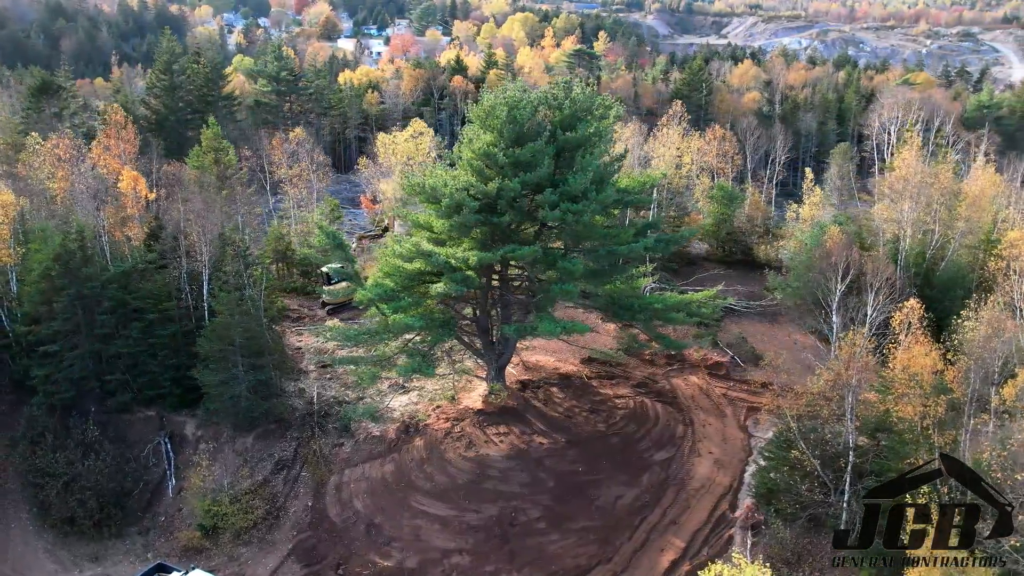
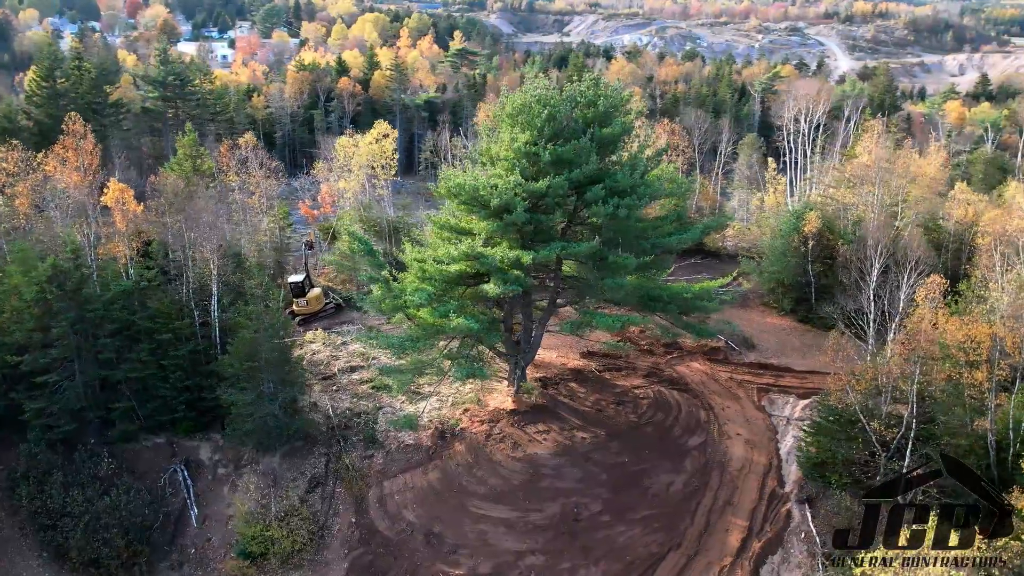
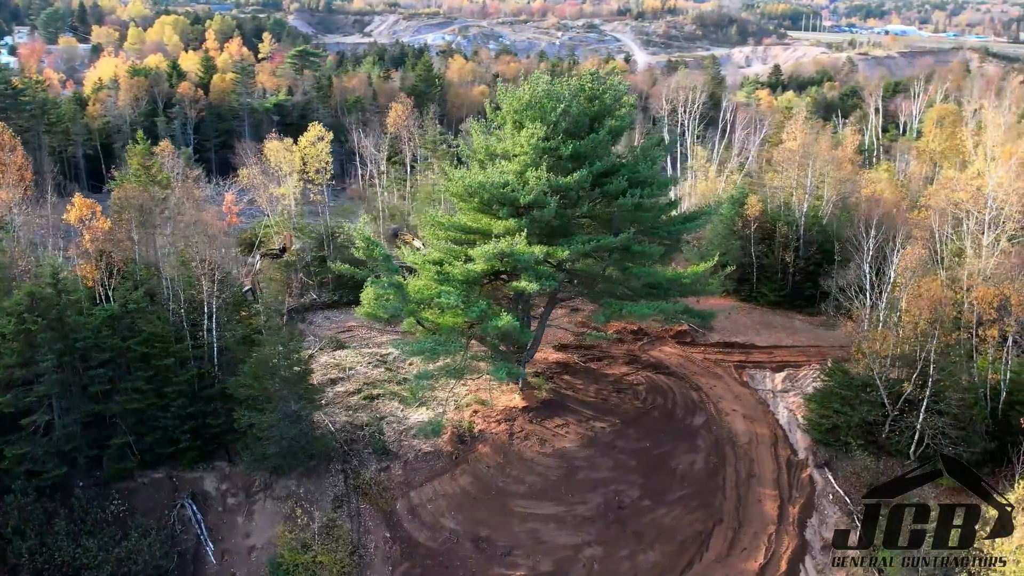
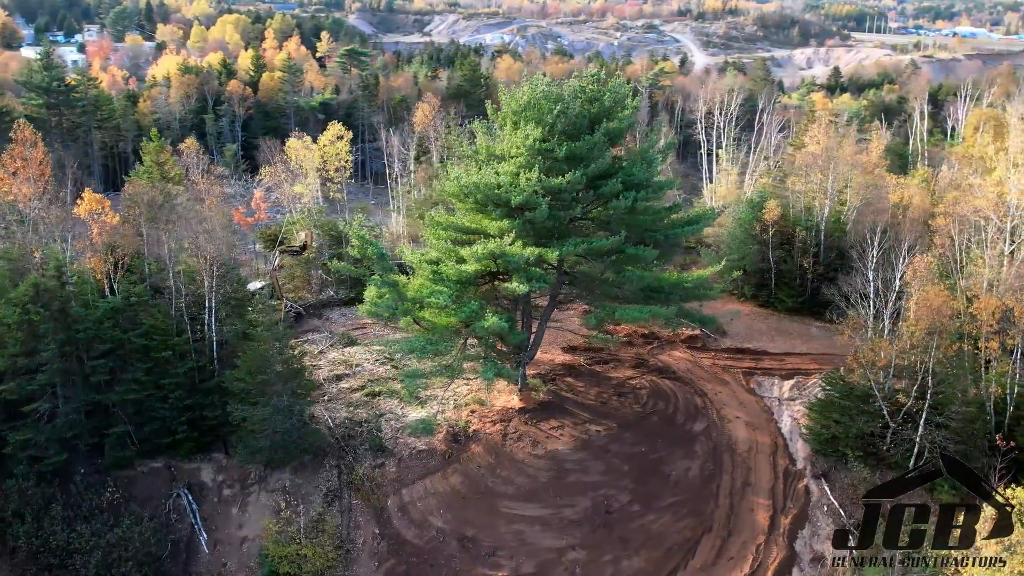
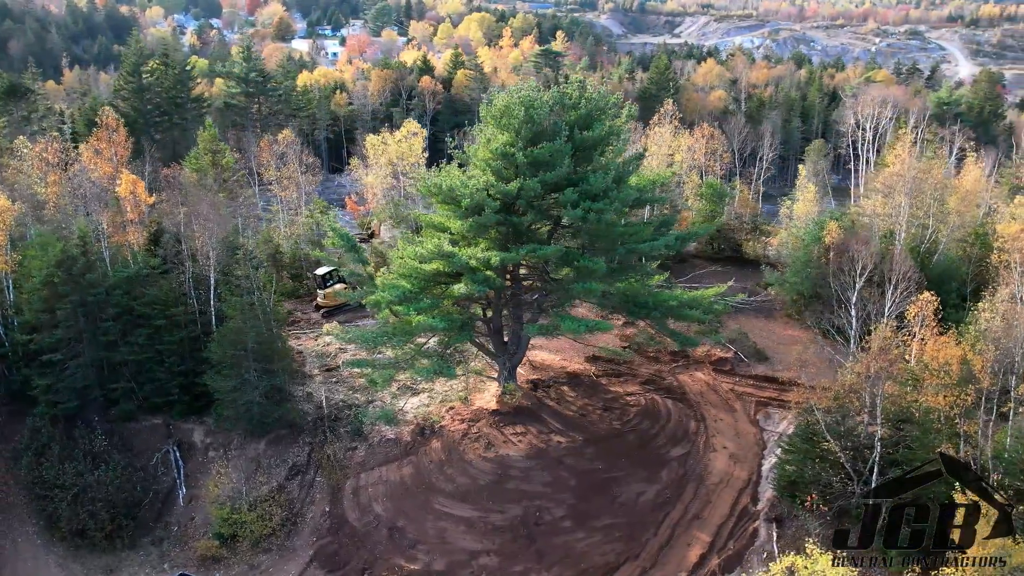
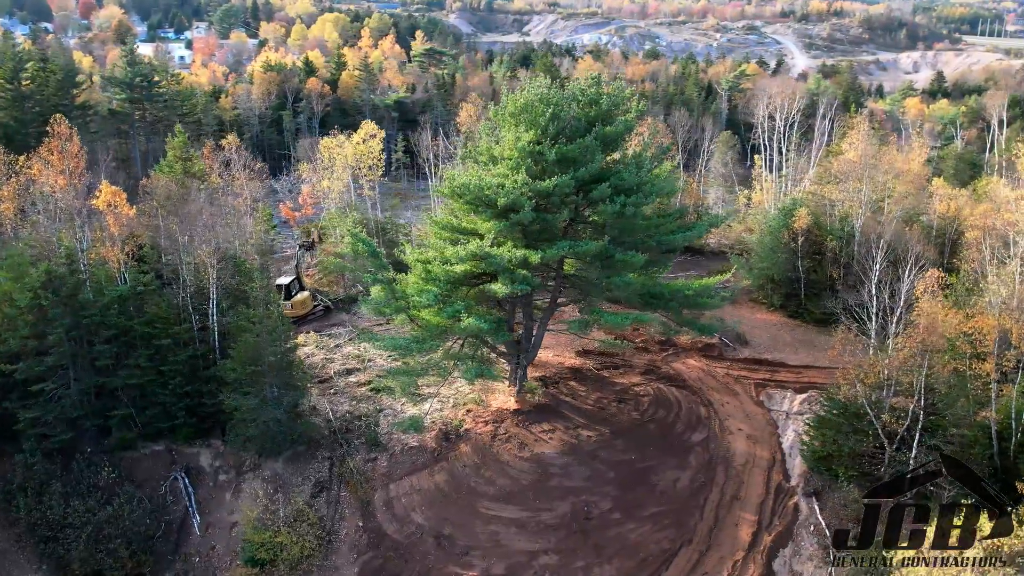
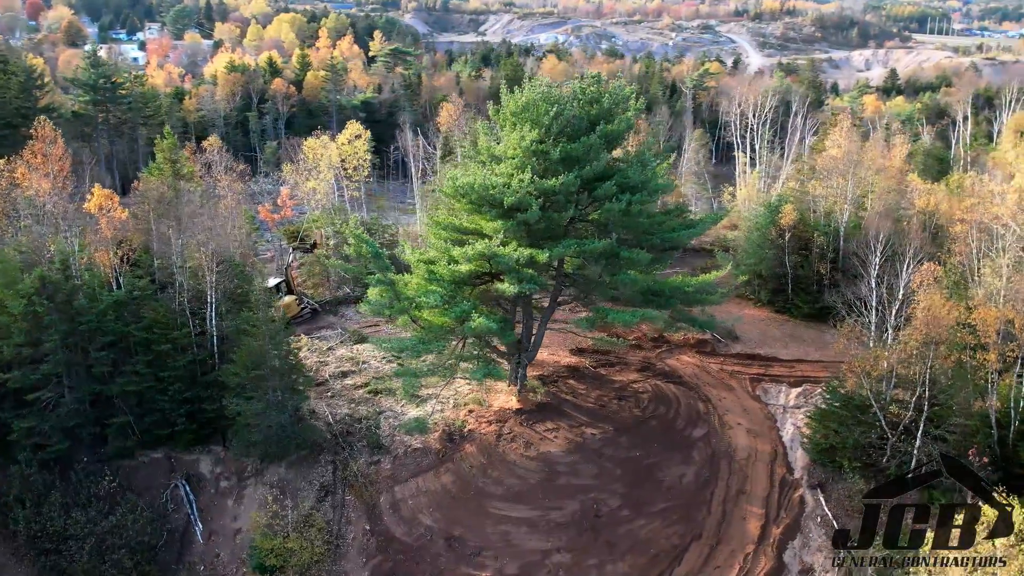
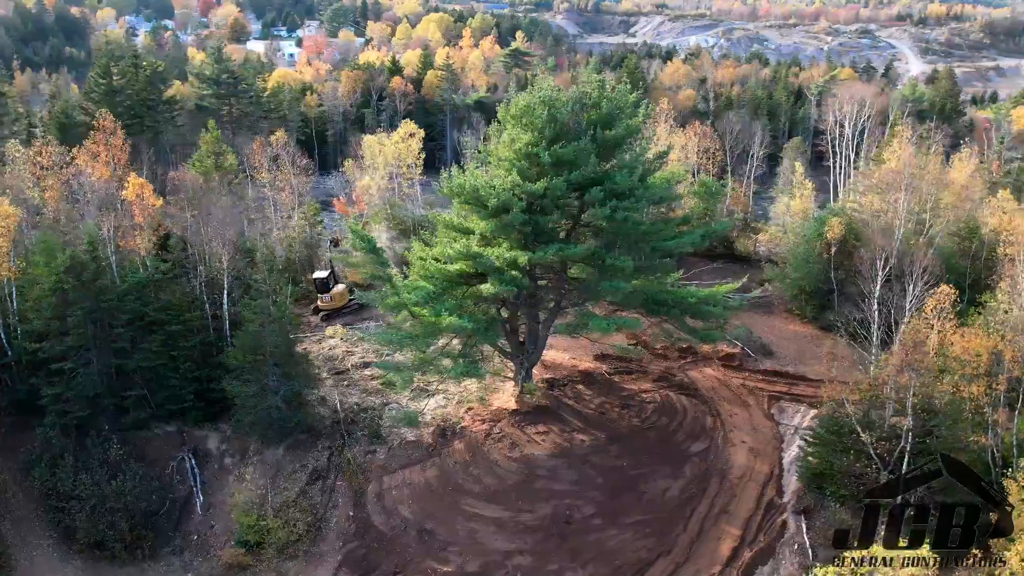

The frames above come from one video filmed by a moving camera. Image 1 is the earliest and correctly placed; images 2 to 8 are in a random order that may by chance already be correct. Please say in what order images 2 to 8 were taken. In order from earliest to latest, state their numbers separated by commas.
5, 8, 2, 6, 7, 4, 3
